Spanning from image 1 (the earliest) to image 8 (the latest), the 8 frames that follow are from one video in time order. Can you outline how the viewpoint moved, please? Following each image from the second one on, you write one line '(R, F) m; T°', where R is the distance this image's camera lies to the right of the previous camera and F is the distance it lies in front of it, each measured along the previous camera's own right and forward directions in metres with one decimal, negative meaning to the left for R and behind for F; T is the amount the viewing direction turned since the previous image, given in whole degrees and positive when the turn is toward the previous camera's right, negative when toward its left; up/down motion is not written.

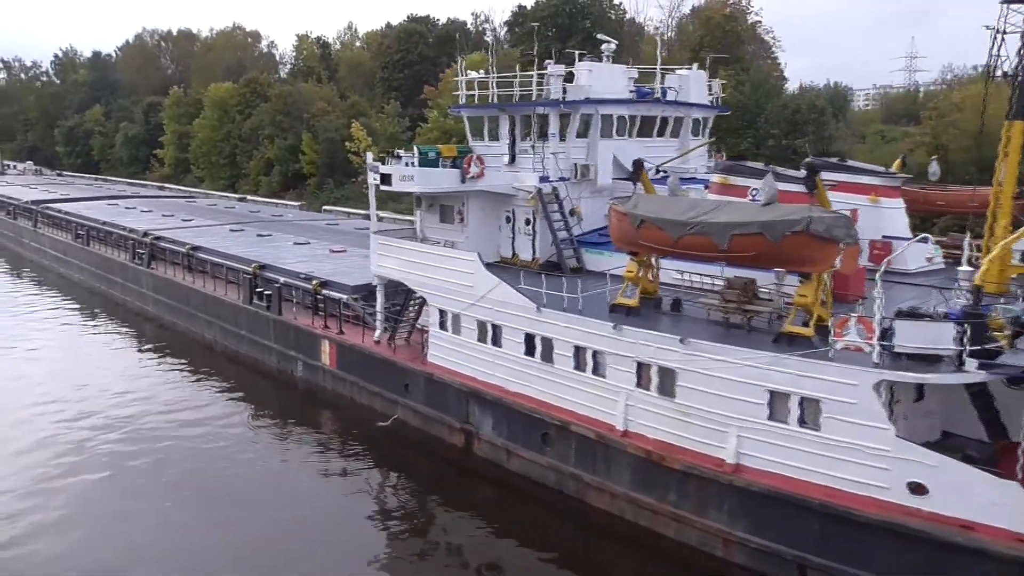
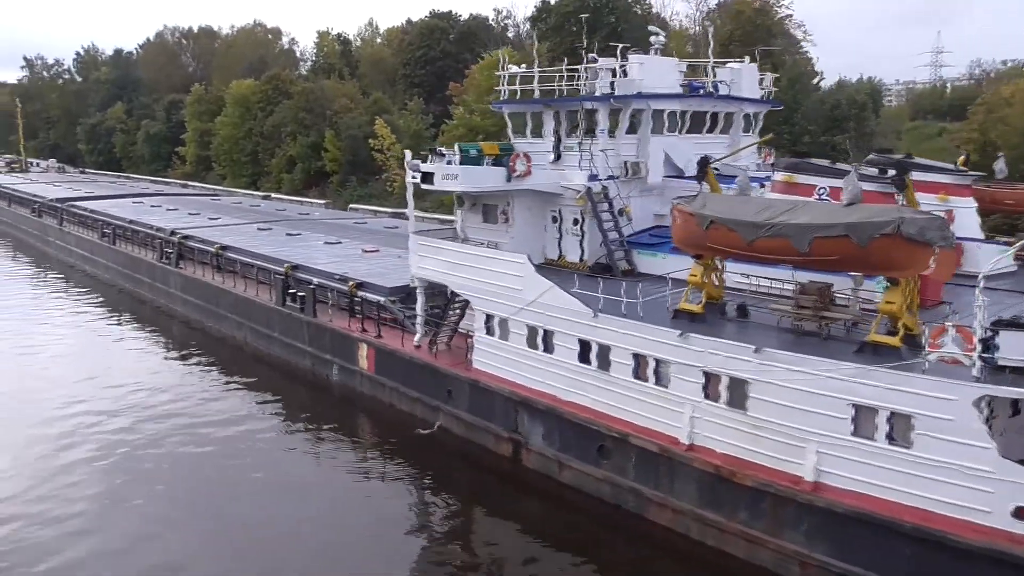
(-0.6, +0.6) m; -1°
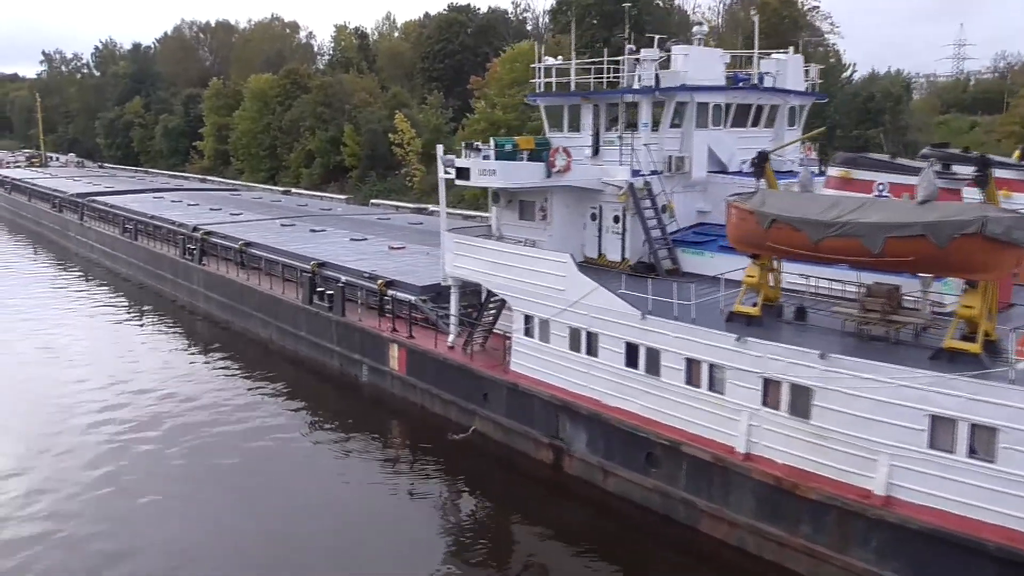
(-0.4, +0.5) m; -1°
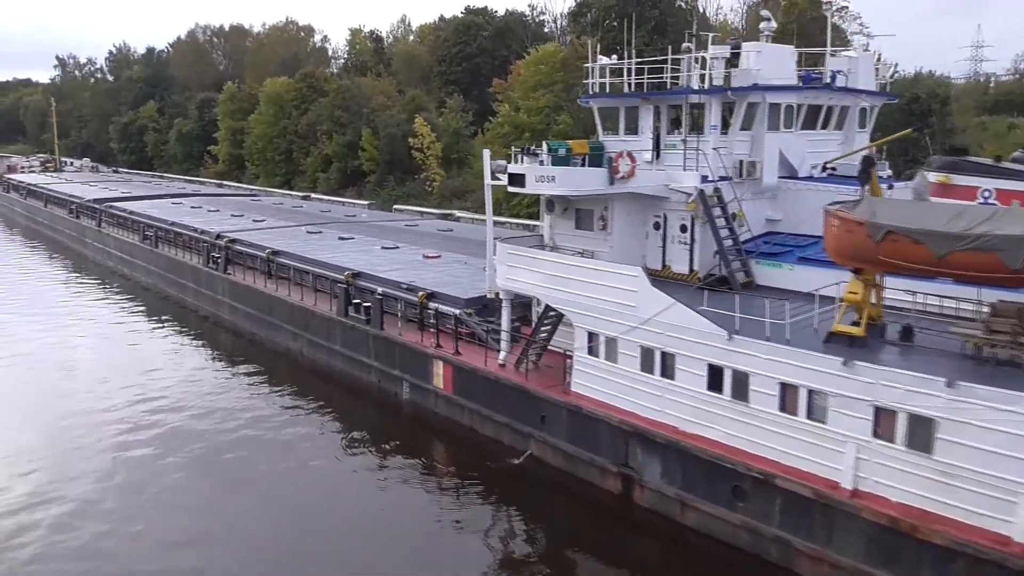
(-0.8, +1.0) m; -1°
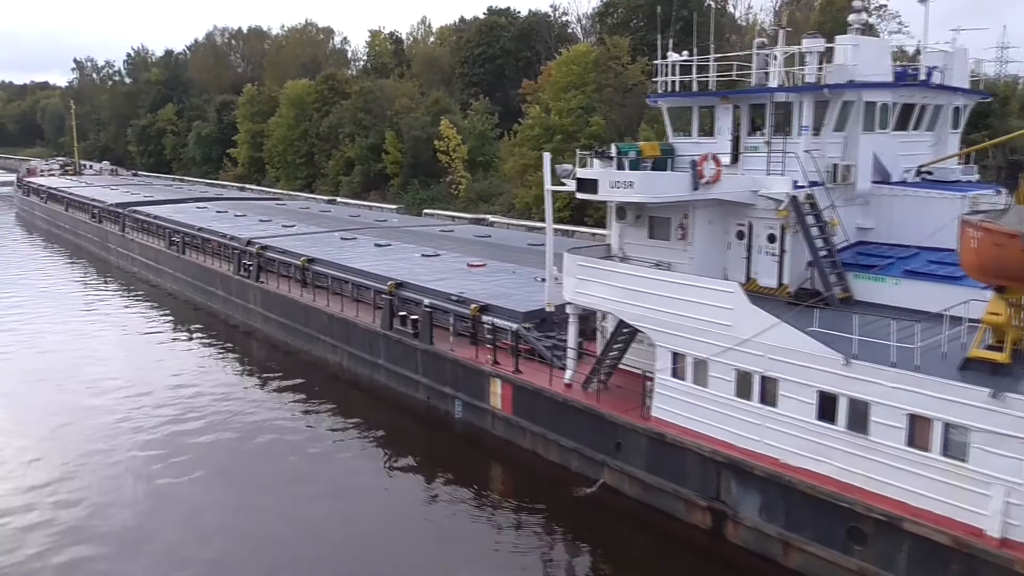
(-0.9, +1.1) m; -1°
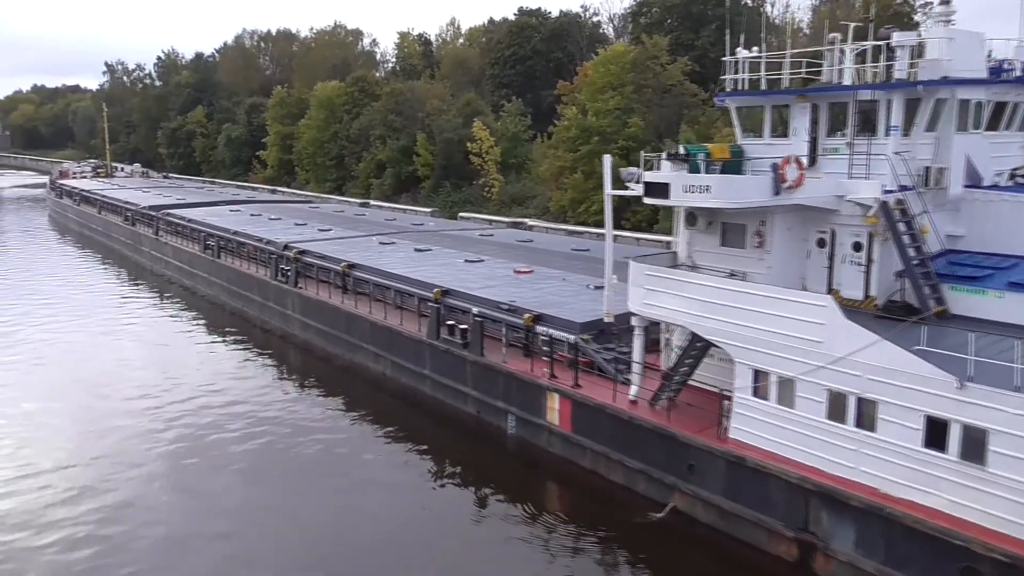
(-0.6, +0.8) m; -2°
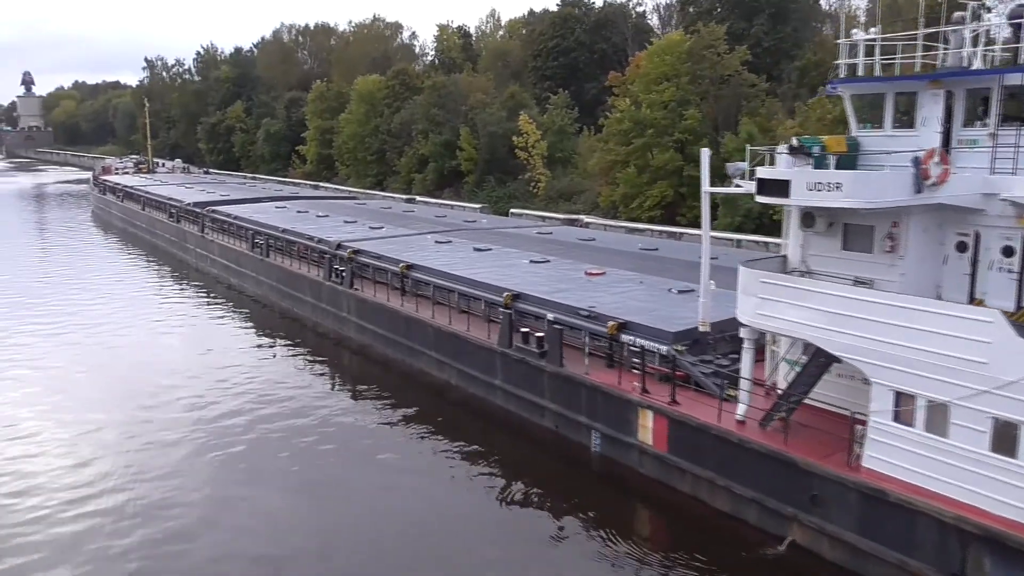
(-0.9, +1.2) m; -2°
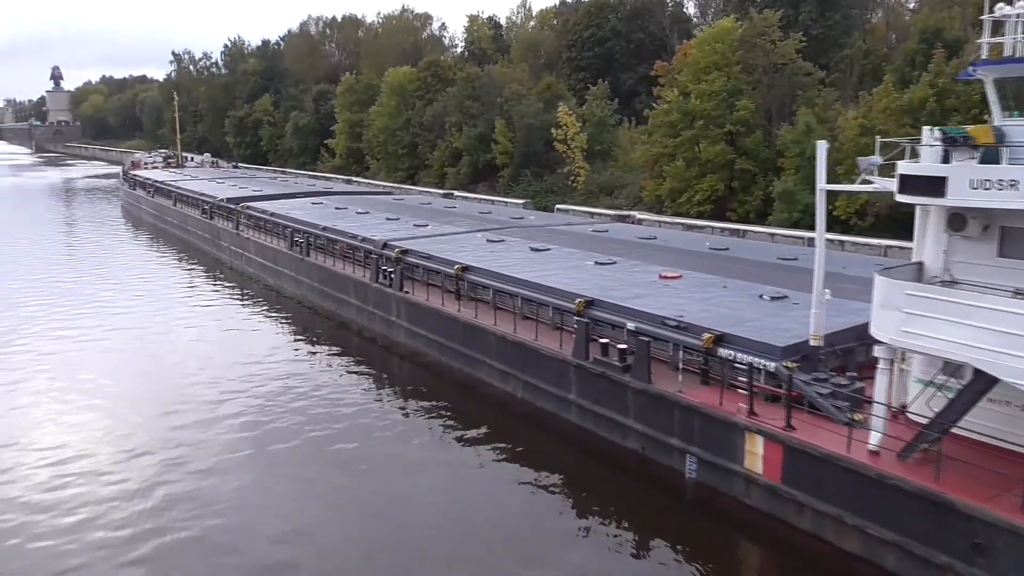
(-0.9, +1.4) m; -1°
